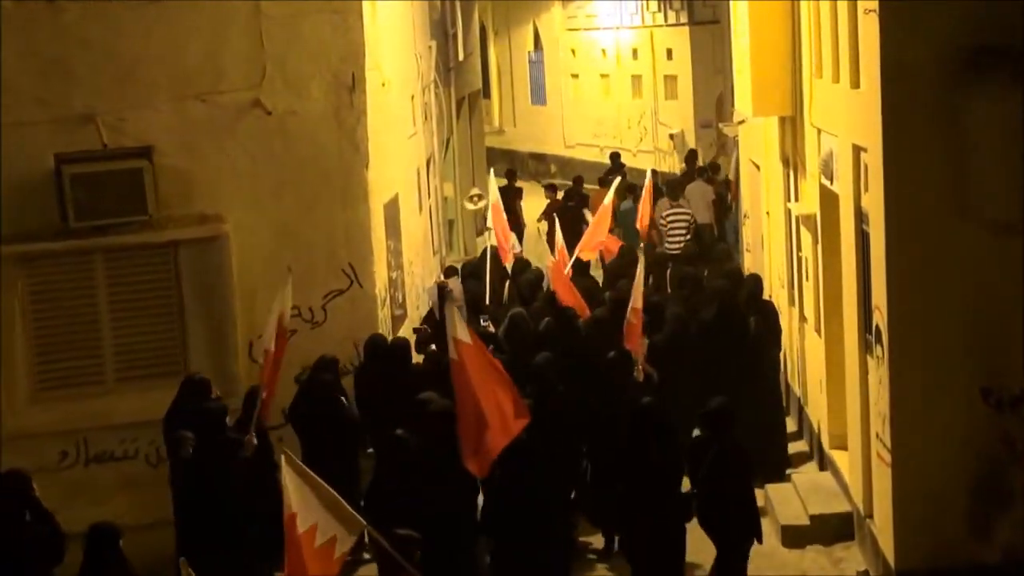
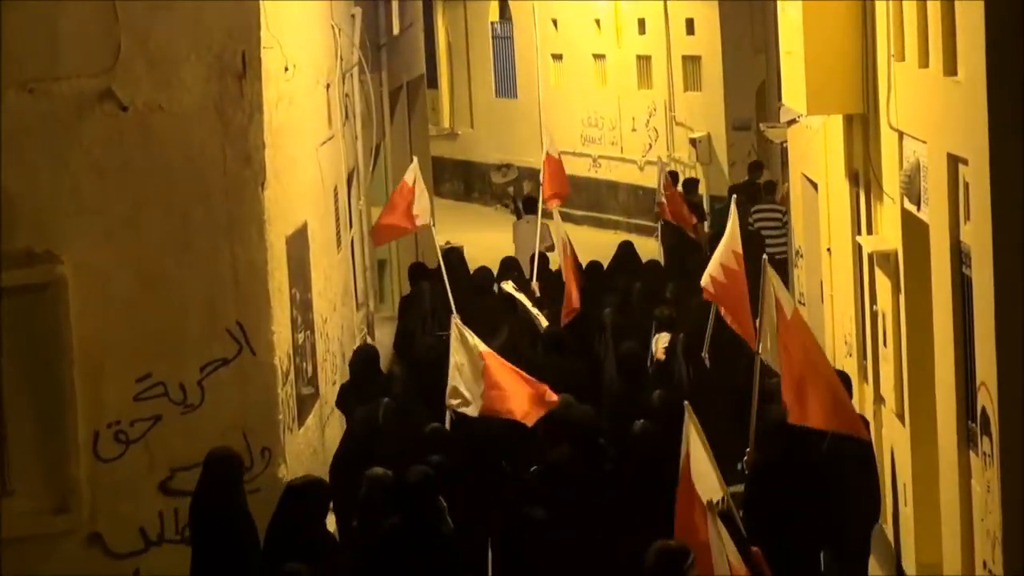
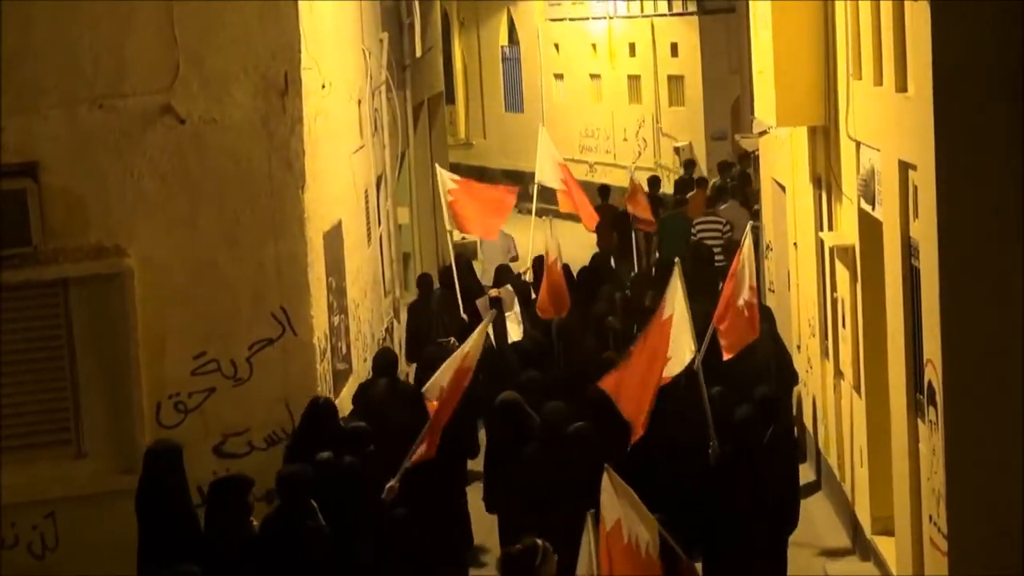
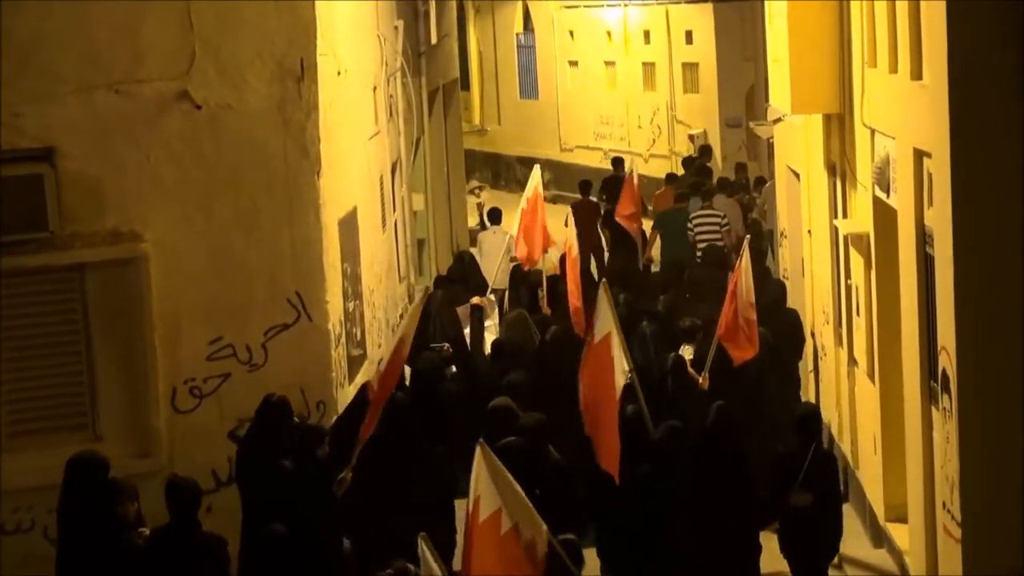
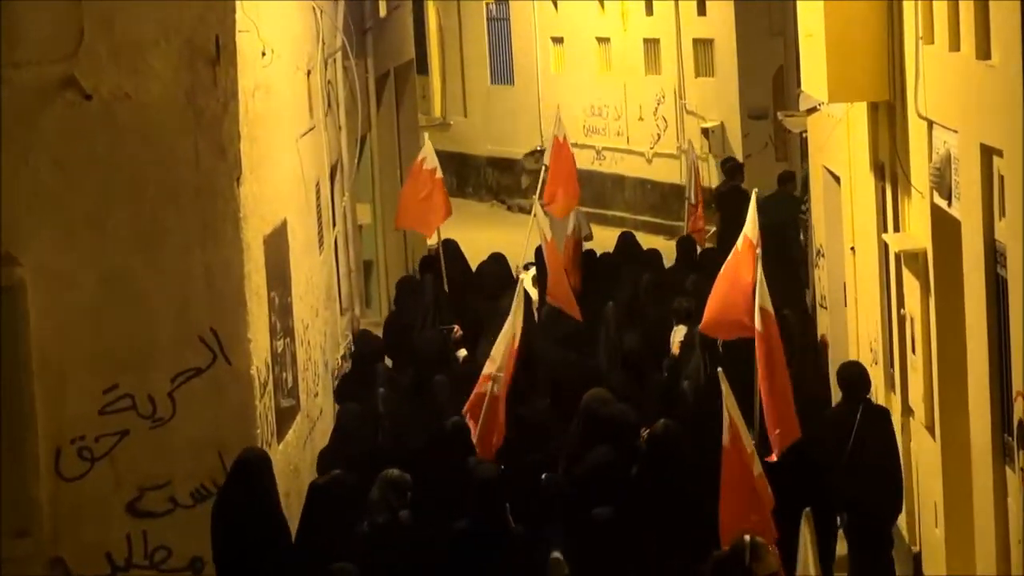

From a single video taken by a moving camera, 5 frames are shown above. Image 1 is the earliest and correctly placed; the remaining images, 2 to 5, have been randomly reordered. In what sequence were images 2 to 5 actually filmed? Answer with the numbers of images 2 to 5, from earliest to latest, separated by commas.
4, 3, 2, 5
